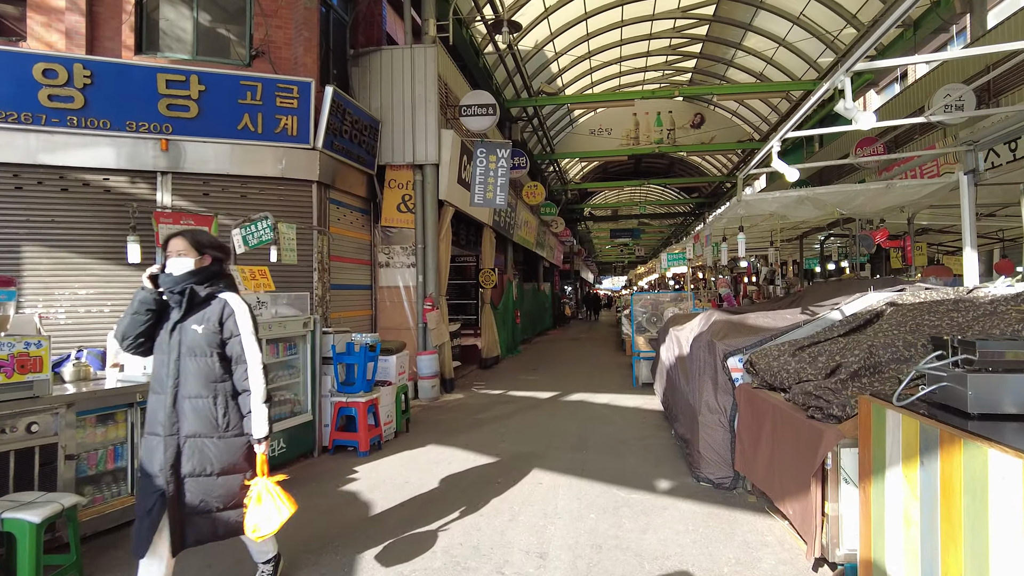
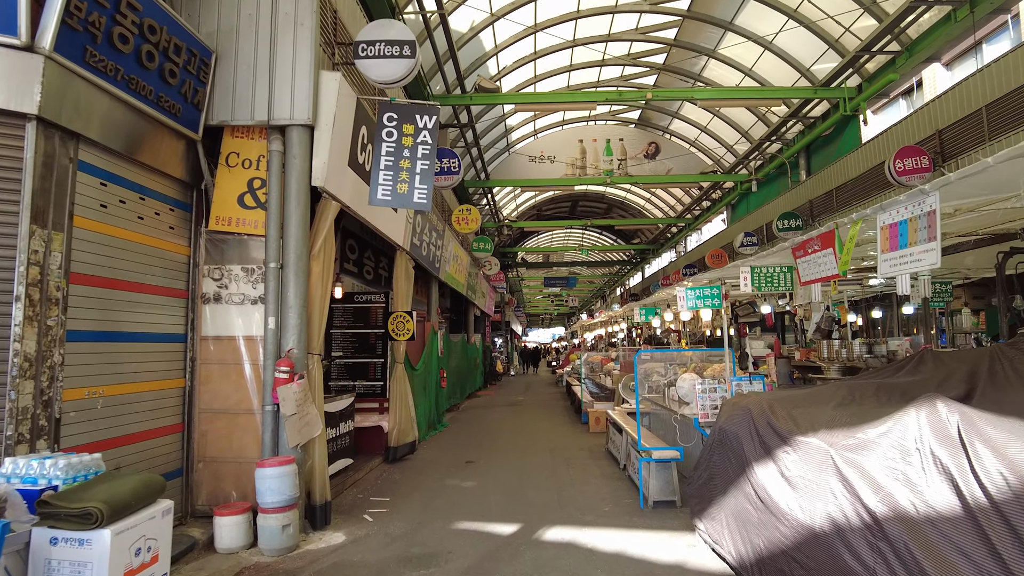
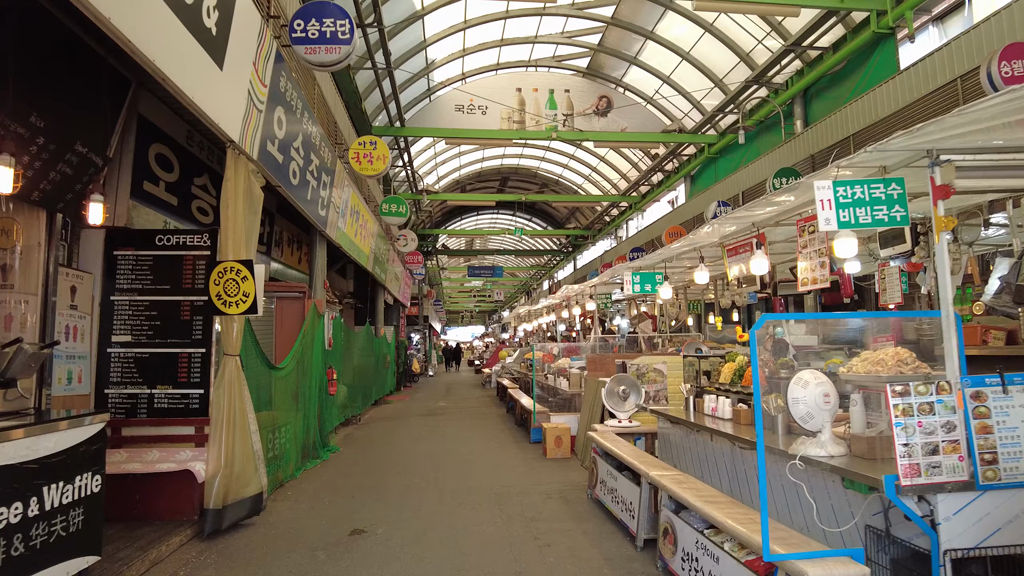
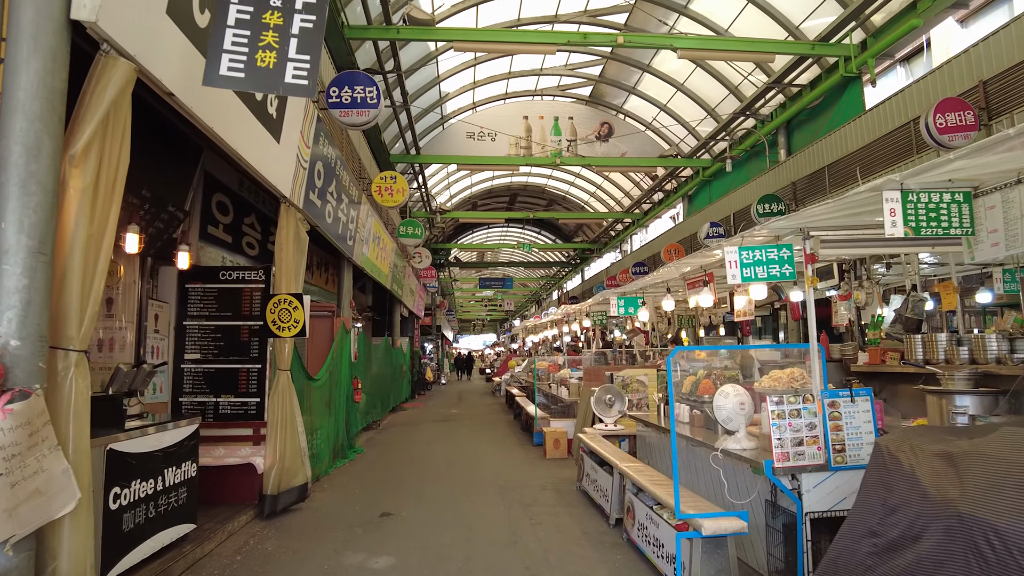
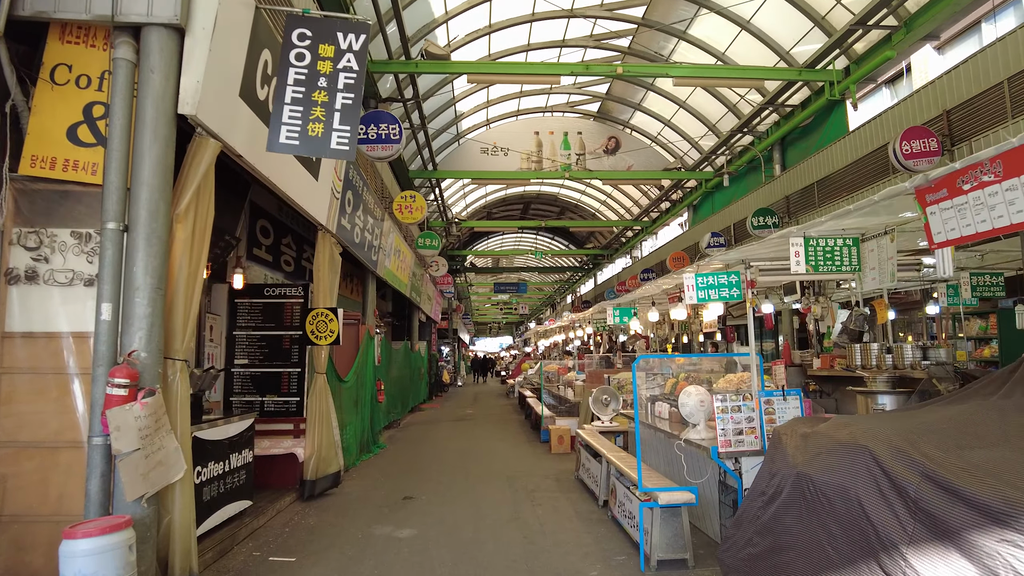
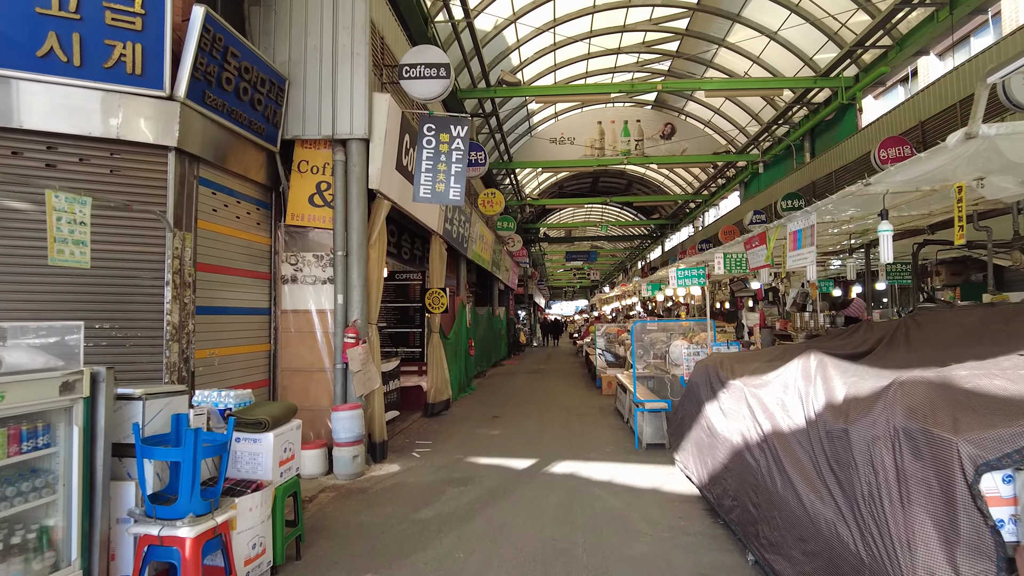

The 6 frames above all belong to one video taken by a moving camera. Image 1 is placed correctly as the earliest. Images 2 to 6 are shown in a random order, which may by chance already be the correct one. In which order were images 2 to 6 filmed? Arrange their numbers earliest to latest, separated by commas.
6, 2, 5, 4, 3
